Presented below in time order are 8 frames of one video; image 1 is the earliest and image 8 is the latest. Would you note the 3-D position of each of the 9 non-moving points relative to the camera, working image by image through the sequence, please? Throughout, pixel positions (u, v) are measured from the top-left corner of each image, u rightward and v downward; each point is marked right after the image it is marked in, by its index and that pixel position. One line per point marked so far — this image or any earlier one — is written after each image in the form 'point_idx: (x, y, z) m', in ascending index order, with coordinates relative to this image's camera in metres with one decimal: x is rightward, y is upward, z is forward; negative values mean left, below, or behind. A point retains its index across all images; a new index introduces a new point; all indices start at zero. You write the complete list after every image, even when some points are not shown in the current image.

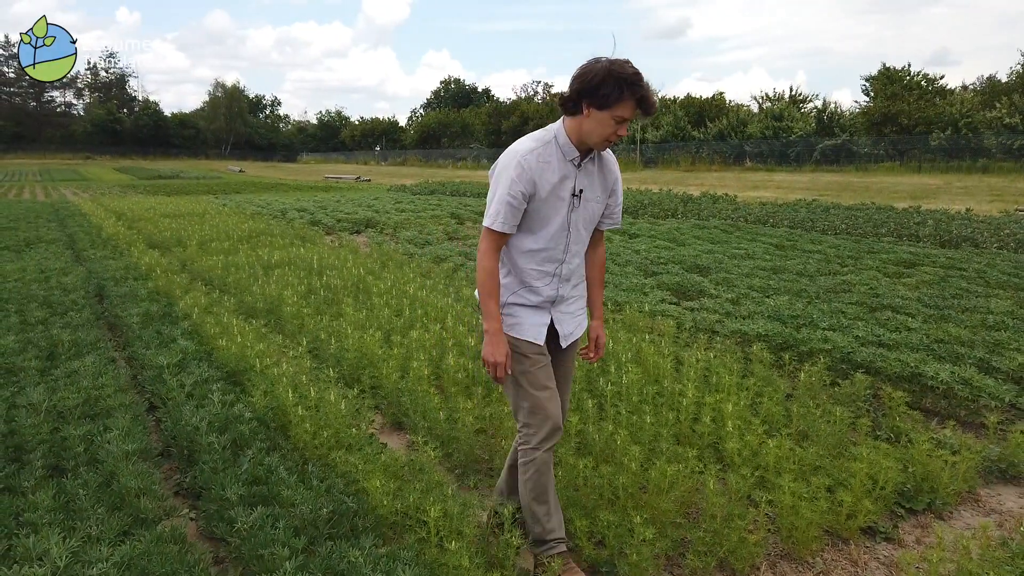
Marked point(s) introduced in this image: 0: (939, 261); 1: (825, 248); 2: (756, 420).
0: (+6.2, +0.4, +11.0) m
1: (+5.2, +0.6, +12.5) m
2: (+1.5, -0.8, +4.5) m
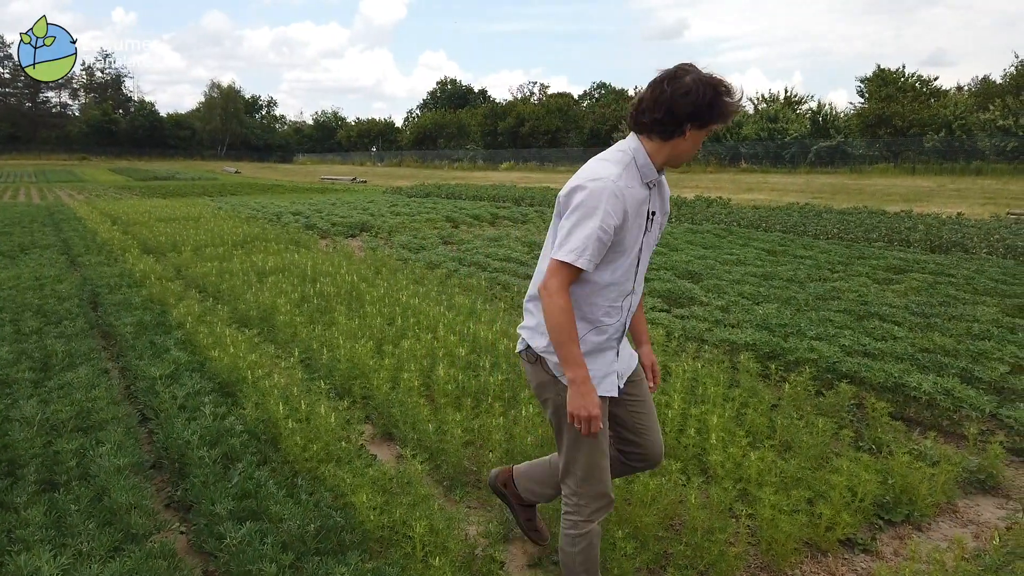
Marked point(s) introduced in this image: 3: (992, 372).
0: (+6.1, +0.3, +11.1) m
1: (+5.1, +0.6, +12.6) m
2: (+1.4, -0.9, +4.6) m
3: (+3.6, -0.6, +5.7) m
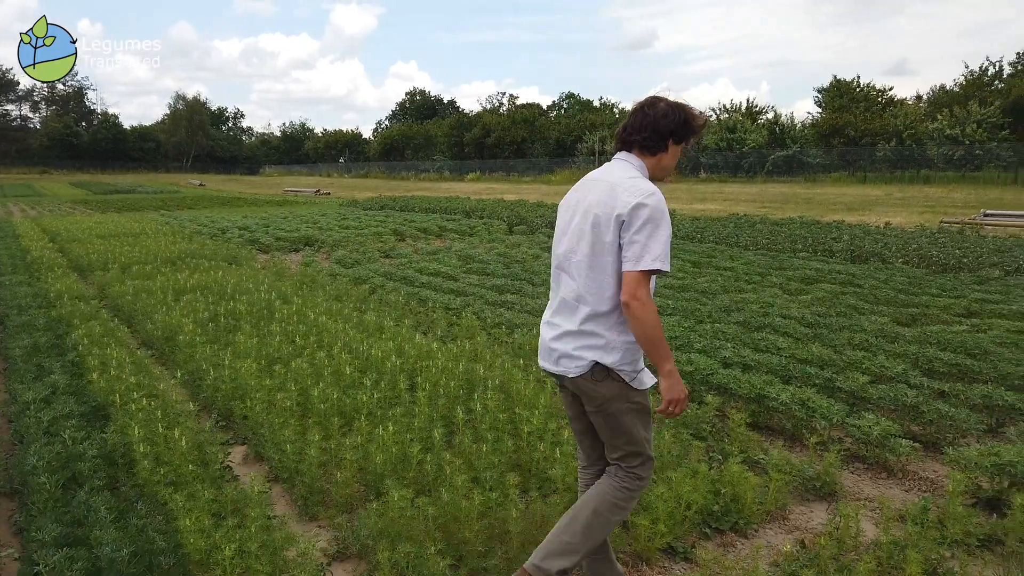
0: (+4.9, +0.1, +11.4) m
1: (+3.9, +0.4, +12.9) m
2: (+0.5, -1.0, +4.8) m
3: (+2.7, -0.7, +5.9) m
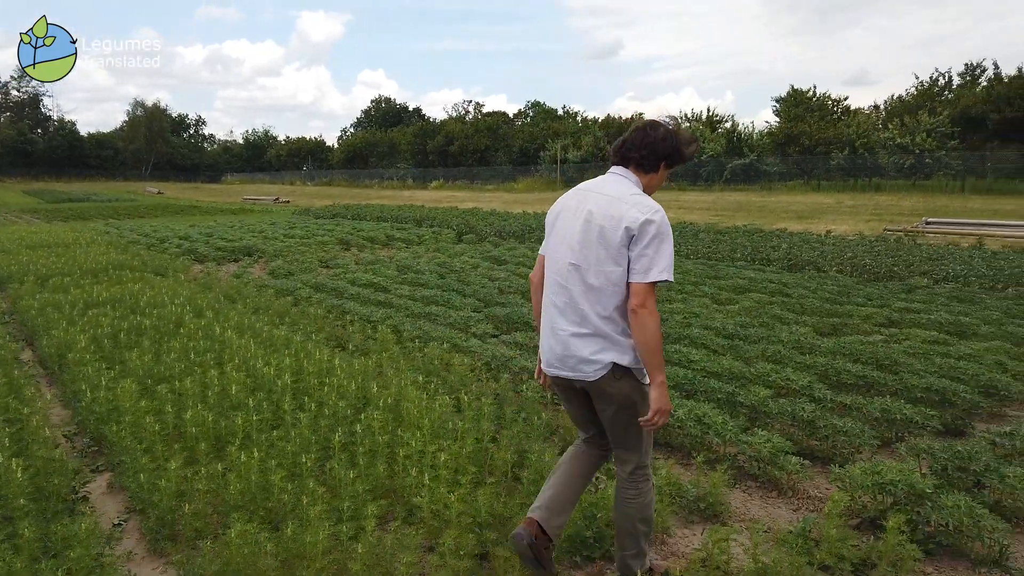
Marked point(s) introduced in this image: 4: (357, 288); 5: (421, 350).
0: (+3.9, 0.0, +11.4) m
1: (+2.8, +0.2, +12.8) m
2: (-0.2, -1.1, +4.6) m
3: (+1.9, -0.8, +5.8) m
4: (-2.5, 0.0, +12.0) m
5: (-0.9, -0.6, +7.5) m
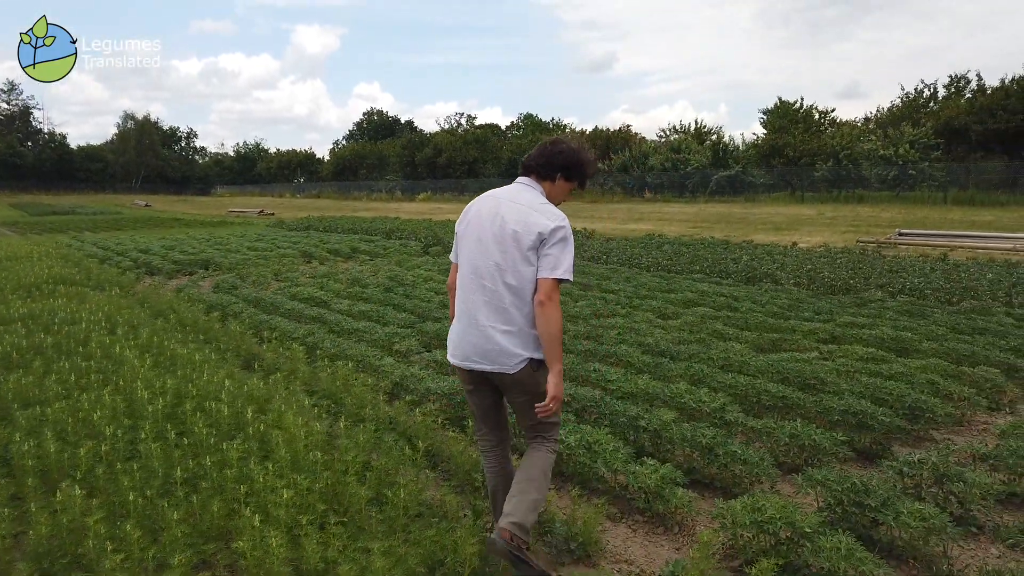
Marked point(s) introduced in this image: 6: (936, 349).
0: (+3.0, -0.2, +11.0) m
1: (+1.9, 0.0, +12.4) m
2: (-1.0, -1.2, +4.2) m
3: (+1.1, -0.9, +5.4) m
4: (-3.3, -0.2, +11.6) m
5: (-1.7, -0.8, +7.1) m
6: (+4.4, -0.6, +7.8) m
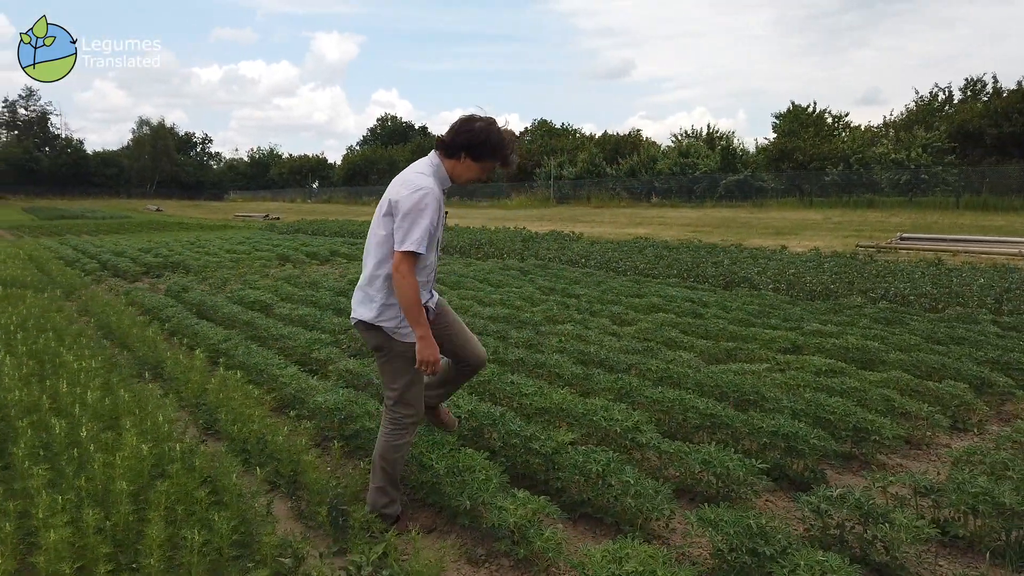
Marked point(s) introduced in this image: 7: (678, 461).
0: (+2.3, -0.3, +10.3) m
1: (+1.3, -0.1, +11.7) m
2: (-1.9, -1.2, +3.5) m
3: (+0.3, -1.0, +4.7) m
4: (-4.0, -0.3, +11.0) m
5: (-2.5, -0.8, +6.5) m
6: (+3.6, -0.7, +7.0) m
7: (+1.0, -1.1, +4.6) m
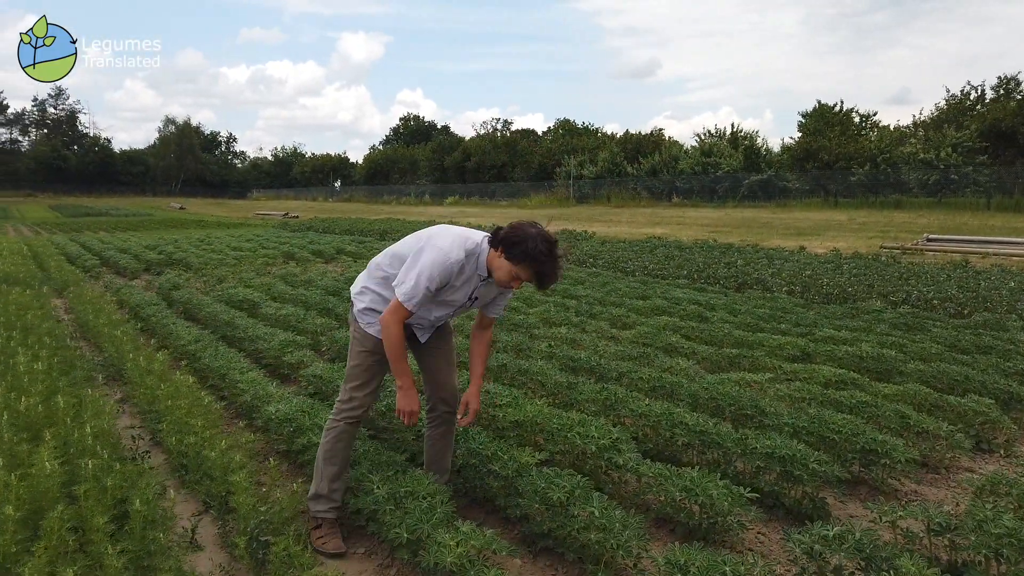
0: (+2.3, -0.3, +9.7) m
1: (+1.3, -0.1, +11.1) m
2: (-2.1, -1.2, +3.0) m
3: (0.0, -1.0, +4.2) m
4: (-4.0, -0.2, +10.6) m
5: (-2.7, -0.8, +6.0) m
6: (+3.5, -0.7, +6.4) m
7: (+0.8, -1.1, +4.1) m
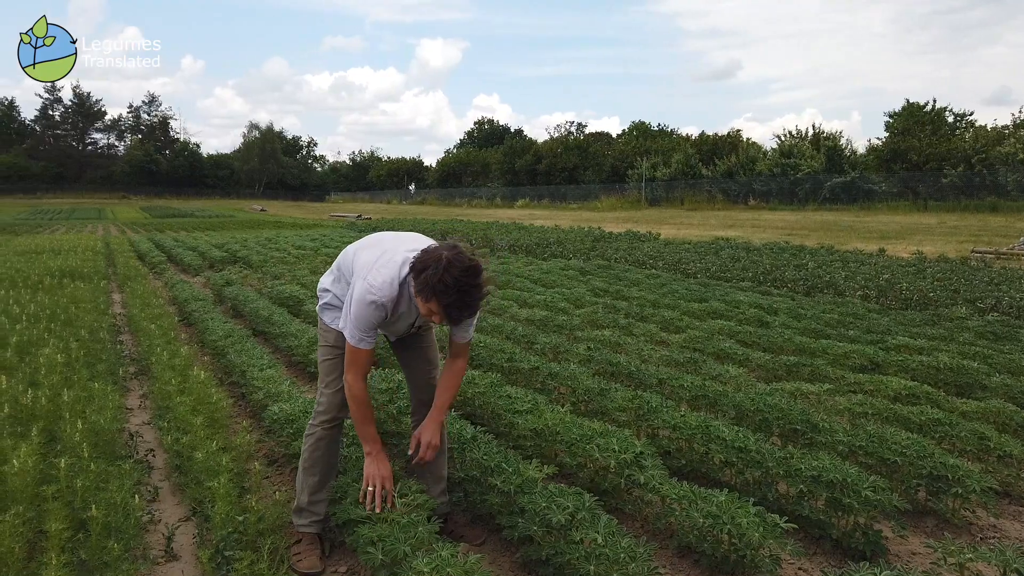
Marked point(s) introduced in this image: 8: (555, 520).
0: (+2.8, -0.3, +9.0) m
1: (+2.0, -0.1, +10.6) m
2: (-2.2, -1.1, +2.8) m
3: (+0.1, -0.9, +3.8) m
4: (-3.4, -0.2, +10.5) m
5: (-2.5, -0.7, +5.9) m
6: (+3.7, -0.7, +5.6) m
7: (+0.8, -1.0, +3.6) m
8: (+0.2, -1.0, +3.3) m
